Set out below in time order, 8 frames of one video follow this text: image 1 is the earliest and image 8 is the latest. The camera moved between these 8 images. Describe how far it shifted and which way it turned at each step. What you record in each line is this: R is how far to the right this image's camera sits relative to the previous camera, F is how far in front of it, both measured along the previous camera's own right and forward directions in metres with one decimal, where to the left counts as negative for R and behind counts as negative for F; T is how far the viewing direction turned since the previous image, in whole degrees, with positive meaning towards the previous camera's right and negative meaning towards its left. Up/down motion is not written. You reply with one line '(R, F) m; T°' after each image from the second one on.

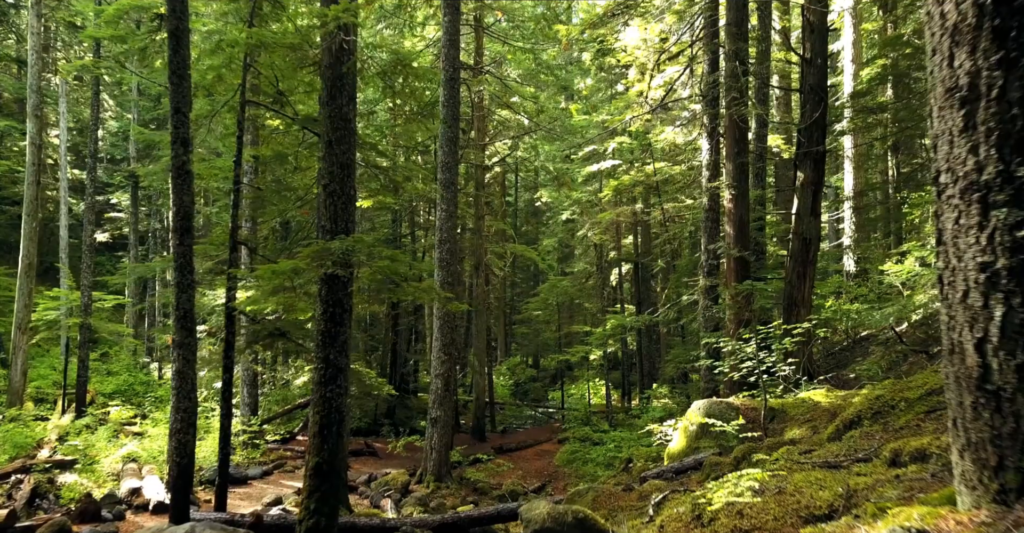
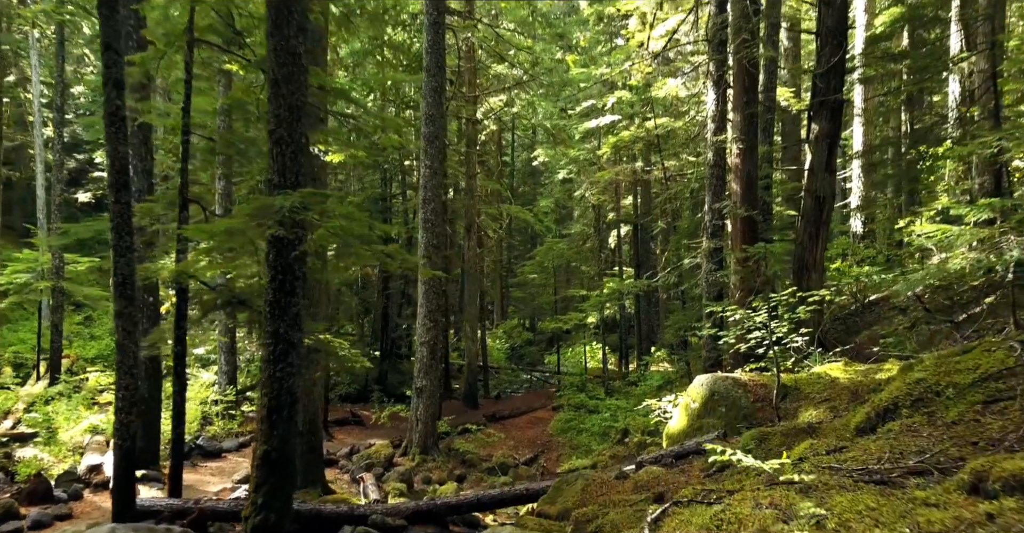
(+0.2, +1.1) m; 0°
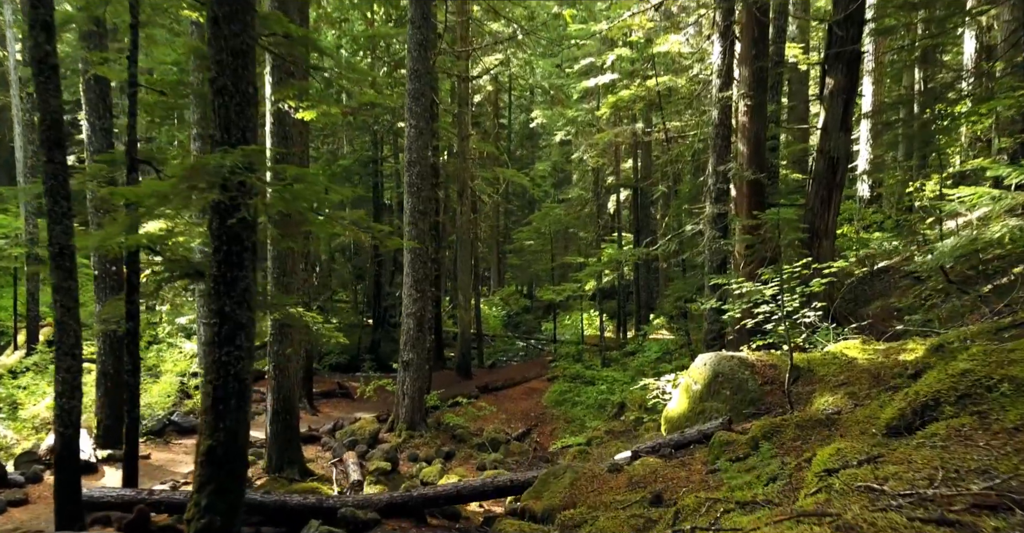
(+0.2, +0.9) m; 0°
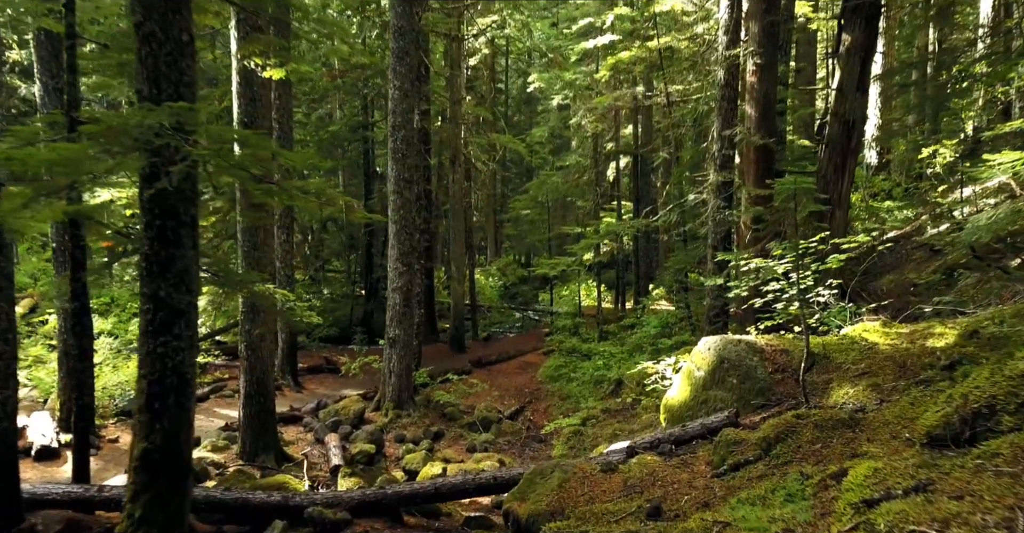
(+0.1, +0.8) m; 0°
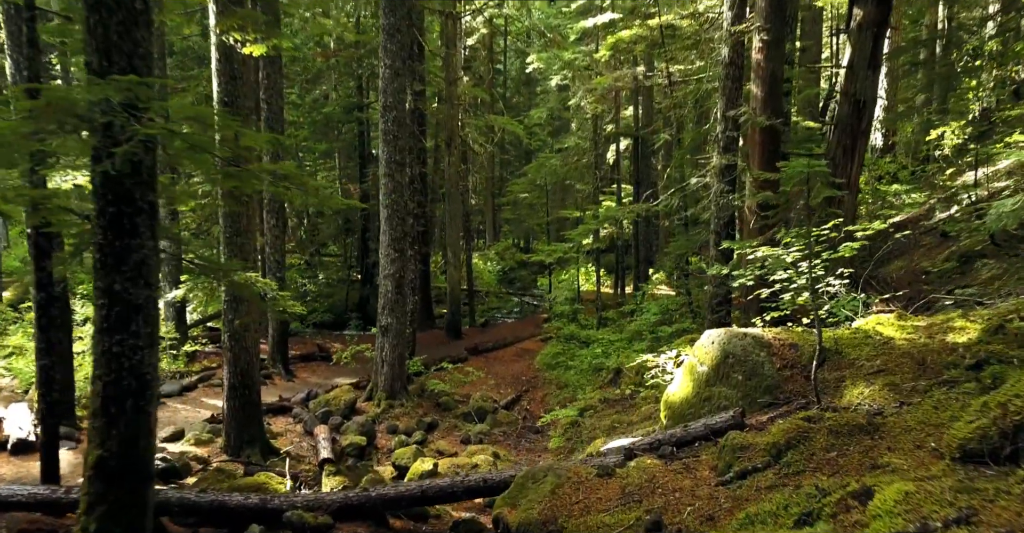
(+0.1, +0.5) m; 0°
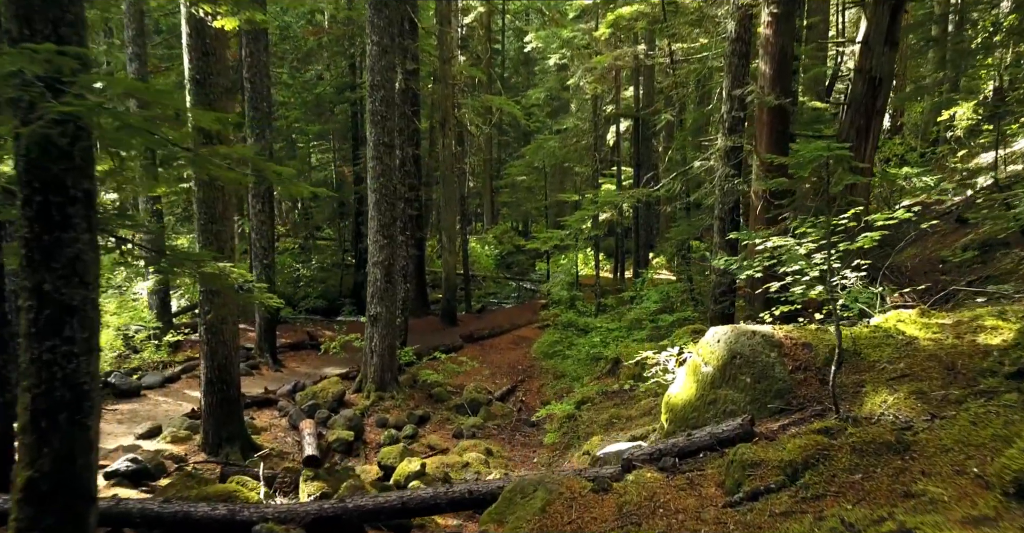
(+0.1, +0.6) m; 0°
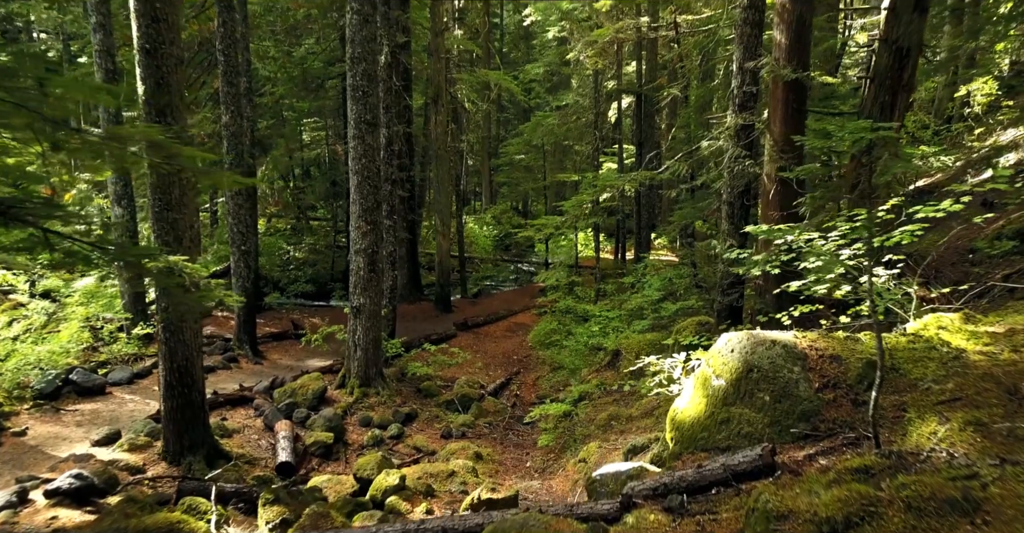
(+0.1, +0.9) m; 0°
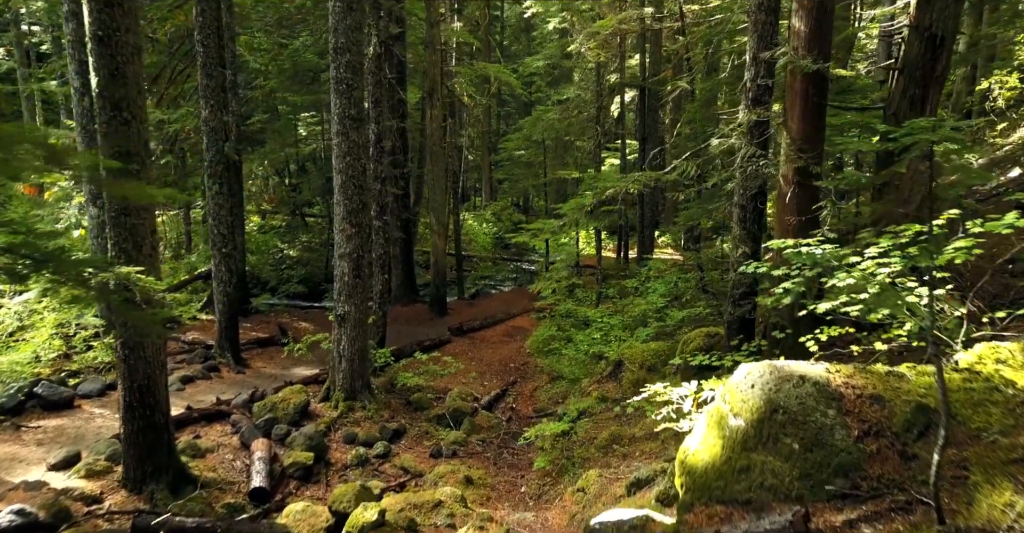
(+0.1, +0.8) m; 0°
